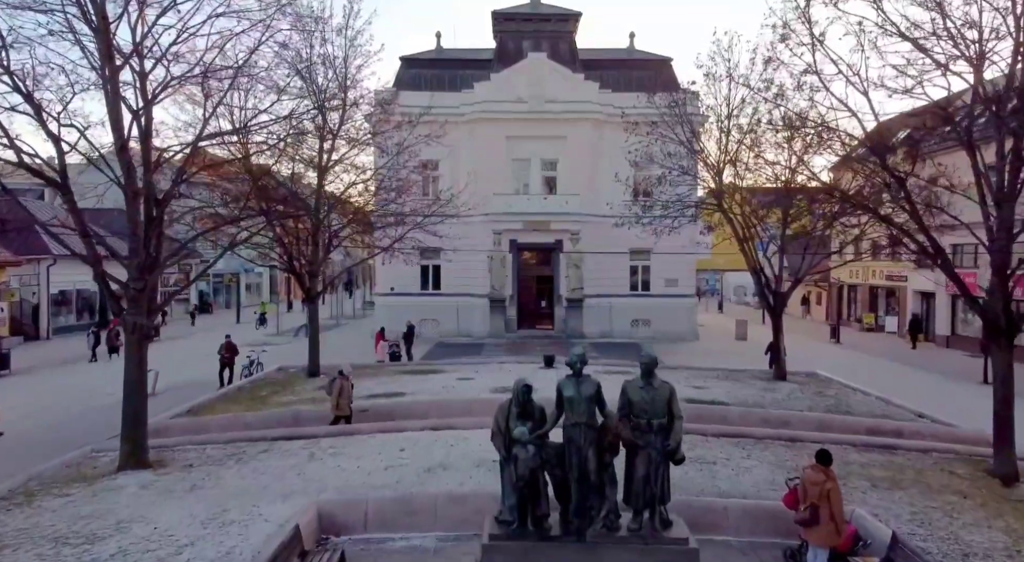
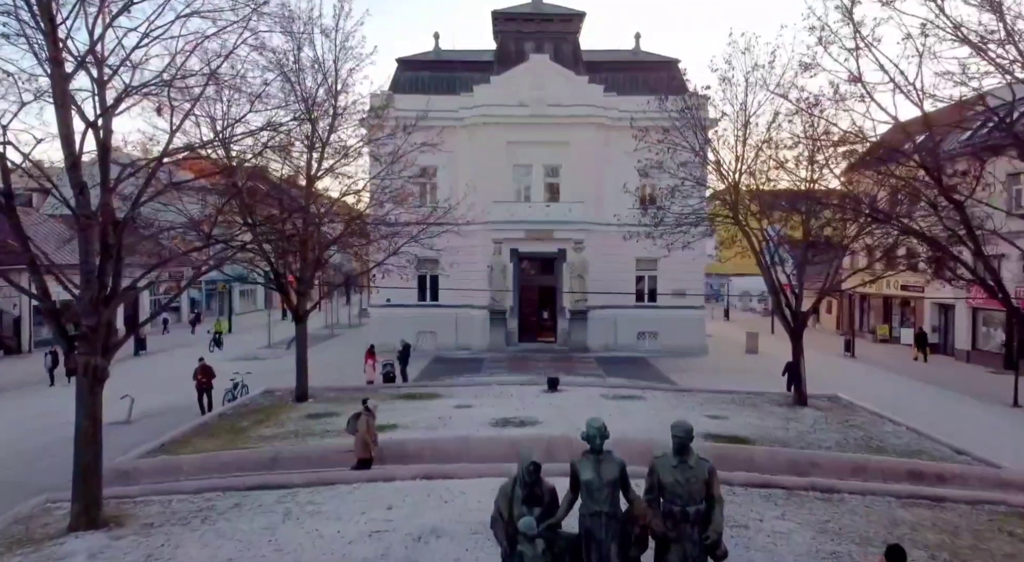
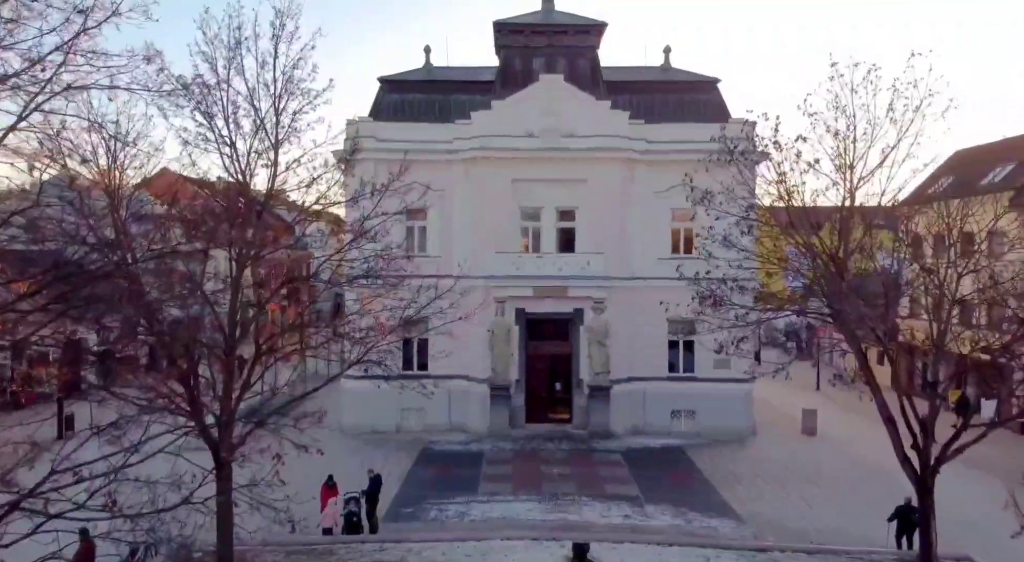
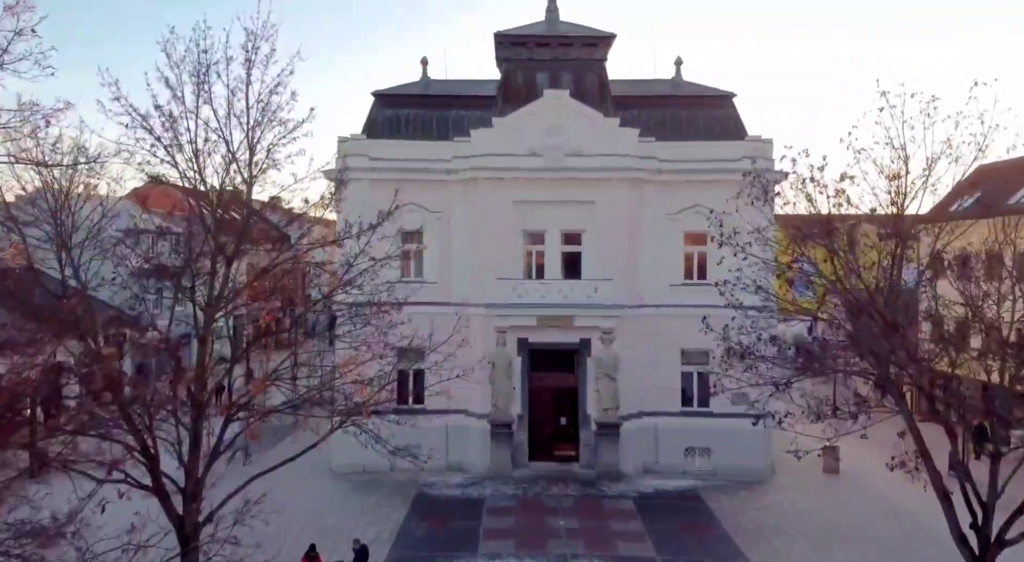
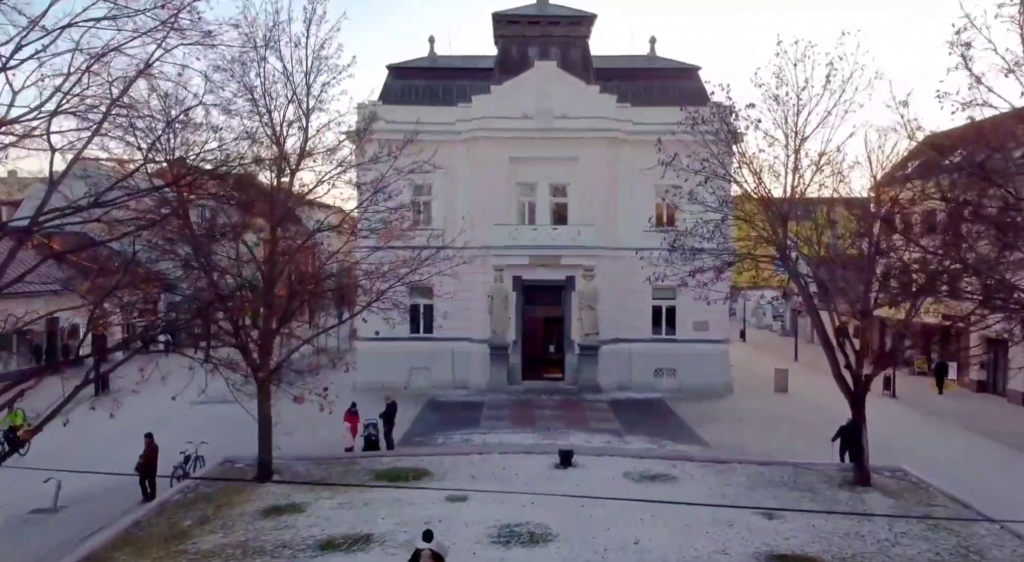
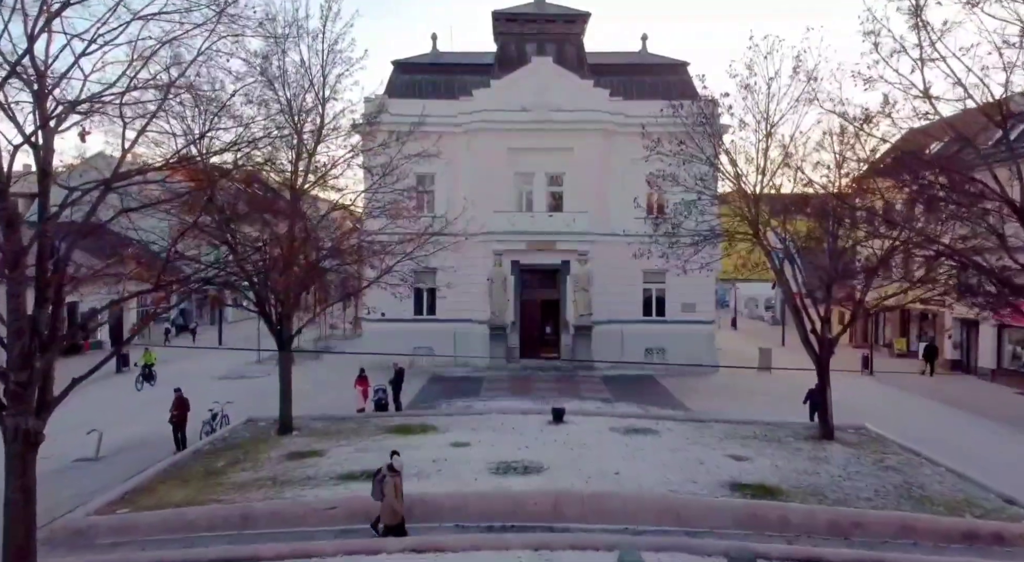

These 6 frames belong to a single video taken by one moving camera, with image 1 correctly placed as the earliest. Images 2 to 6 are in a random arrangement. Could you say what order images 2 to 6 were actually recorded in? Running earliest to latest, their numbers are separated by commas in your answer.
2, 6, 5, 3, 4
